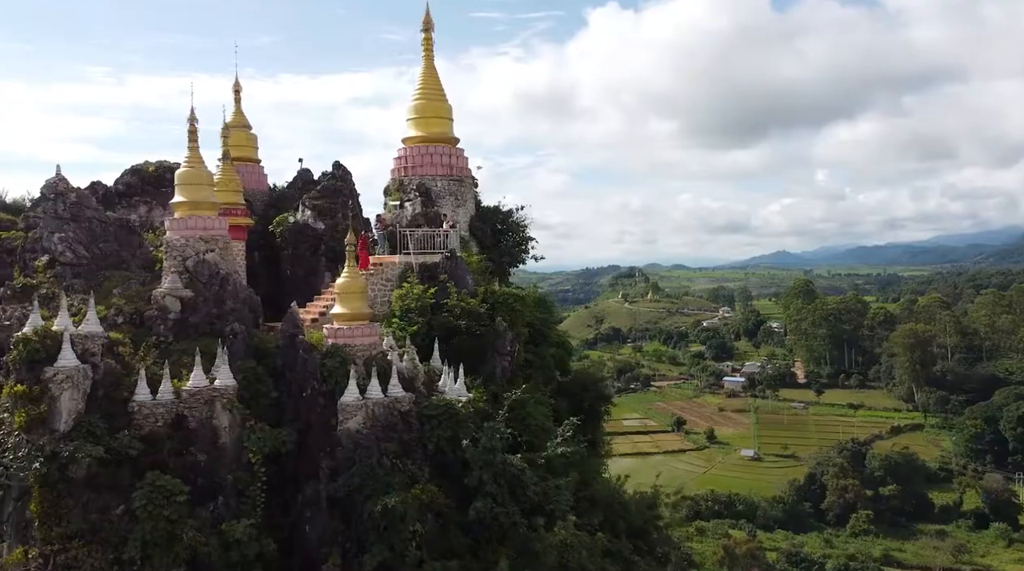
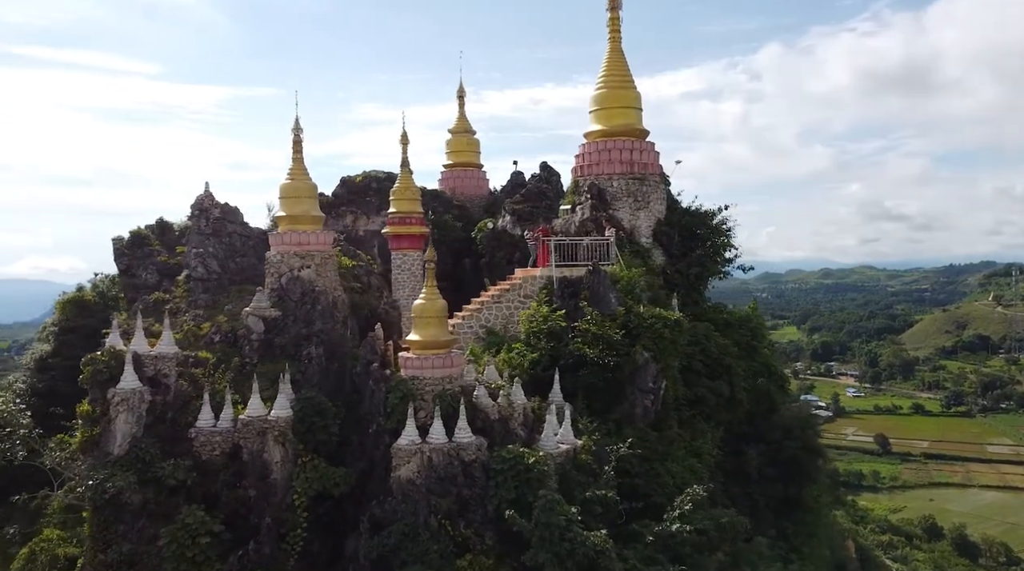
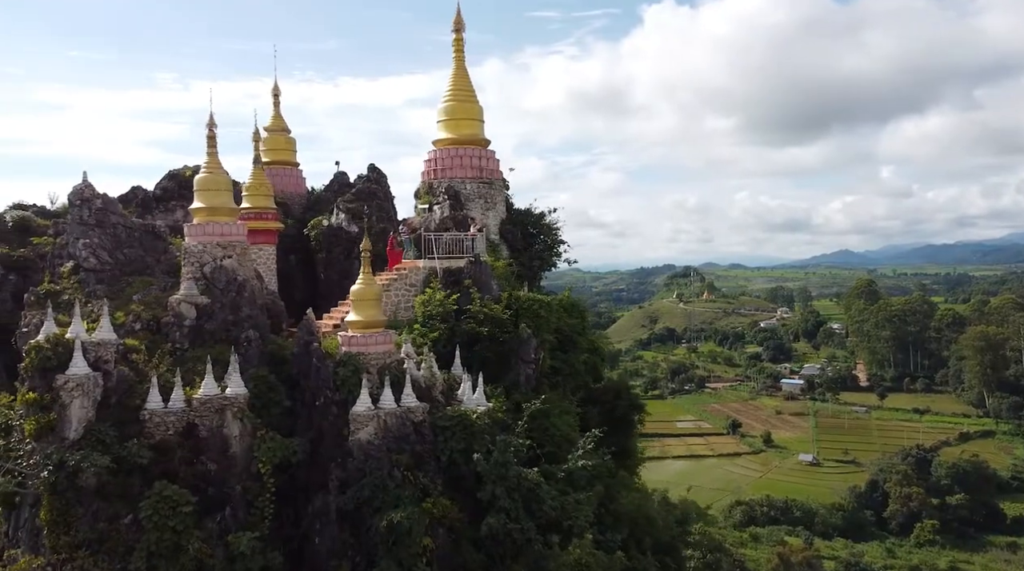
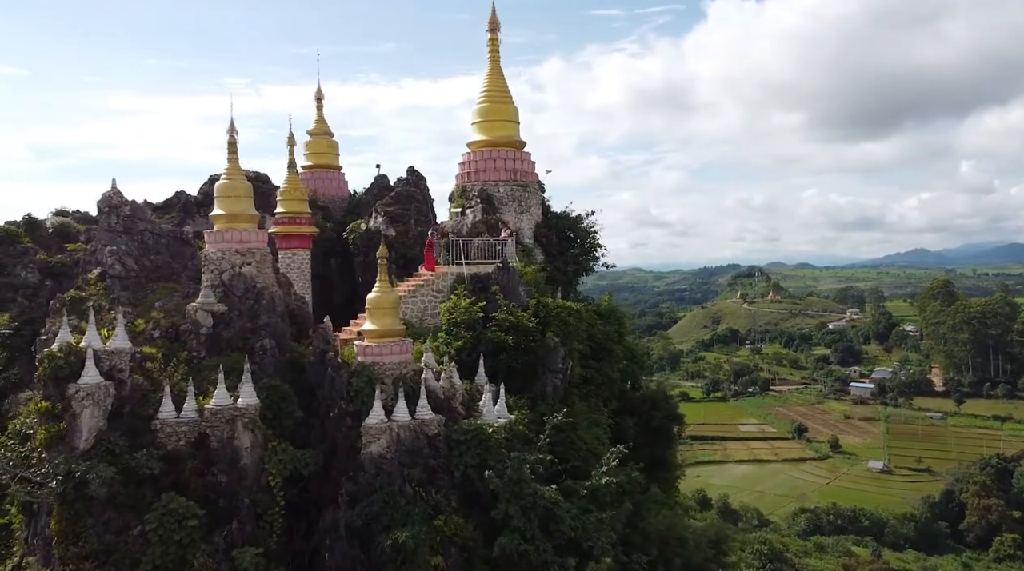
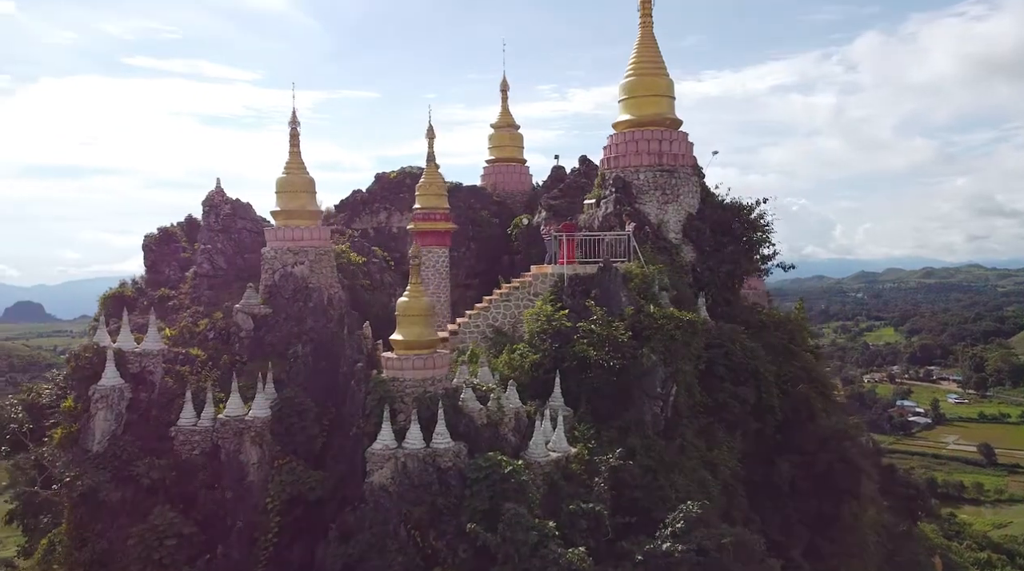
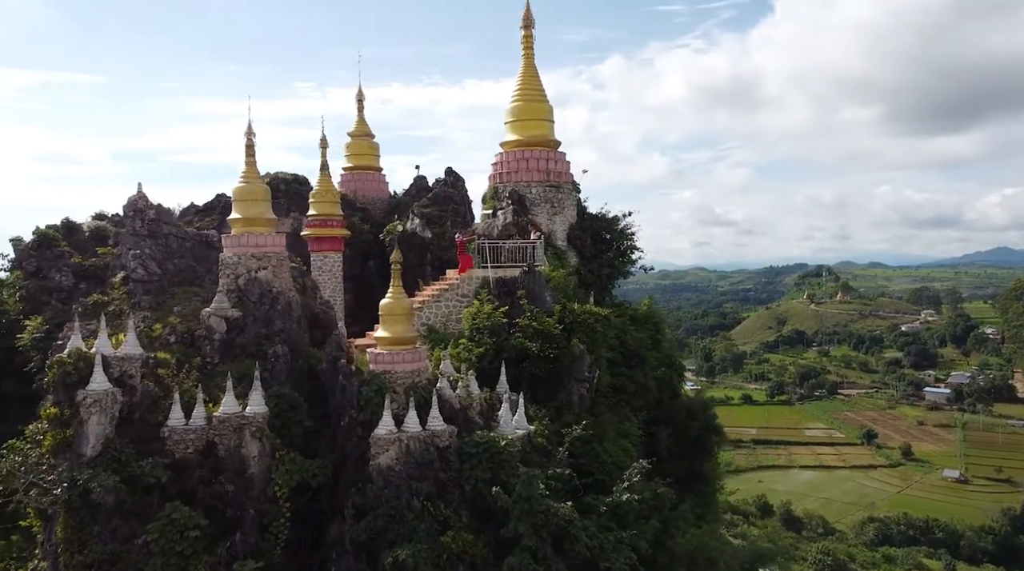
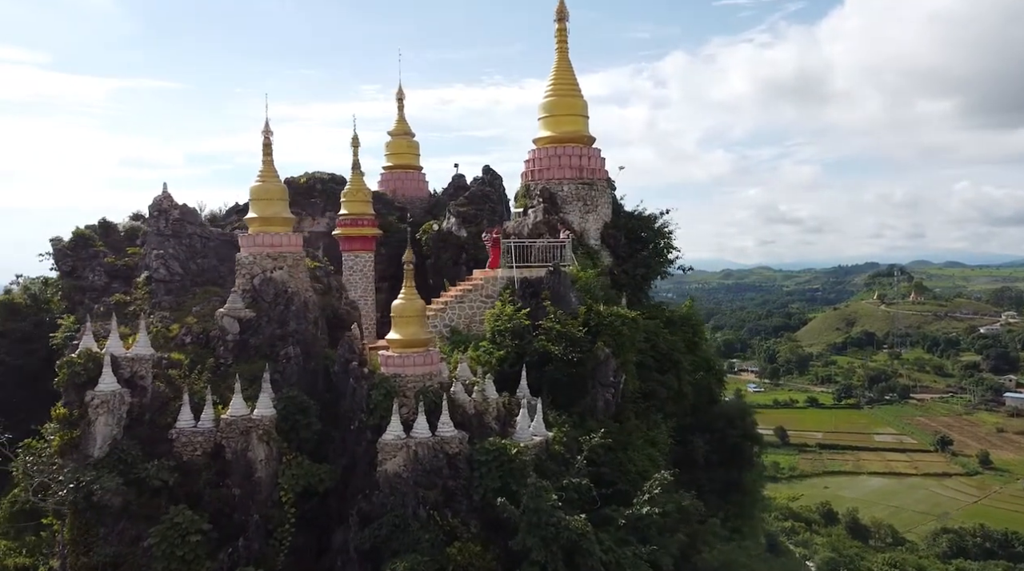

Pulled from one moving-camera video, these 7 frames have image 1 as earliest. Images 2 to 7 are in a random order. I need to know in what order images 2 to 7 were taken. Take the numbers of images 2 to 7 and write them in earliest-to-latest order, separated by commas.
3, 4, 6, 7, 2, 5
